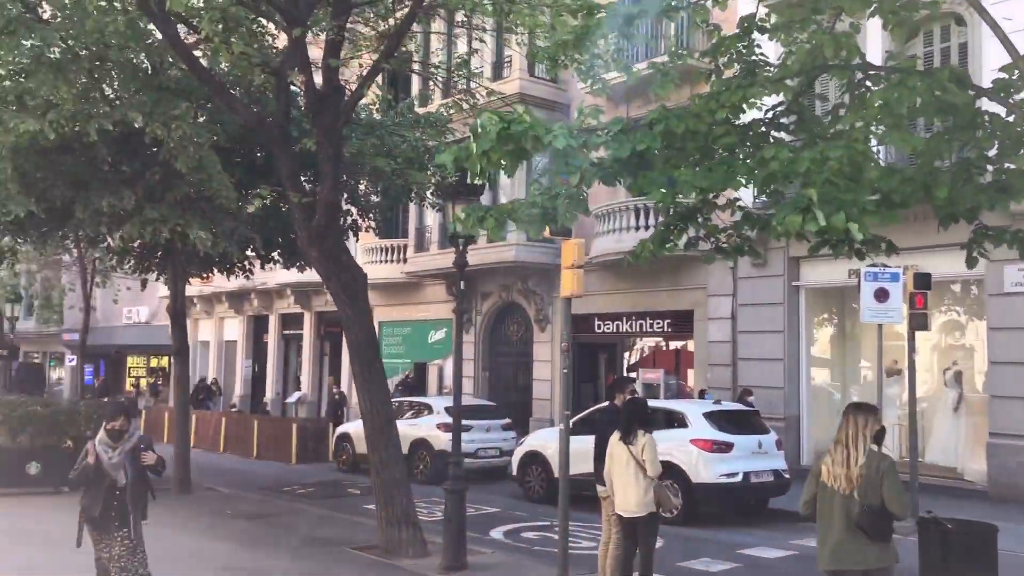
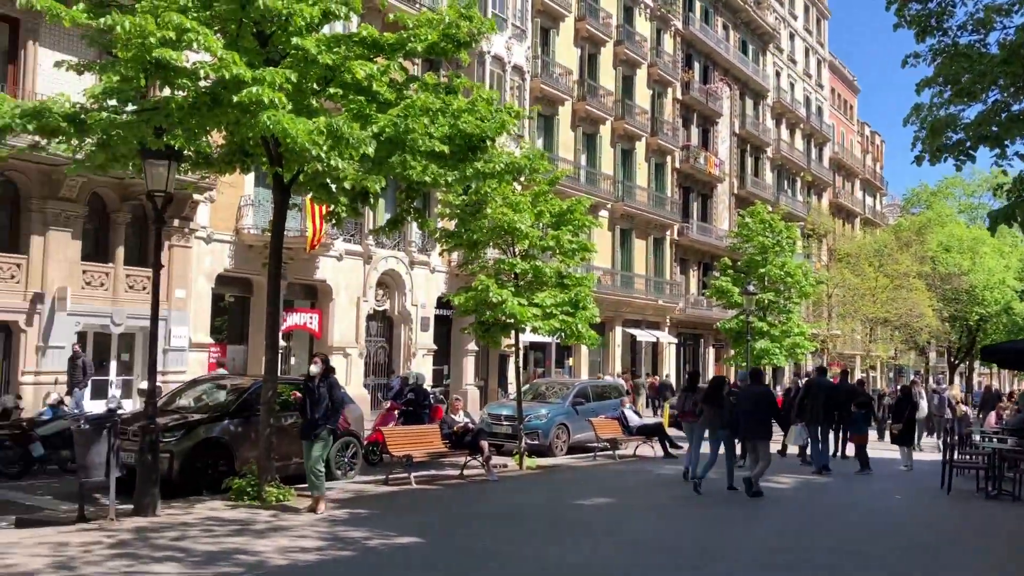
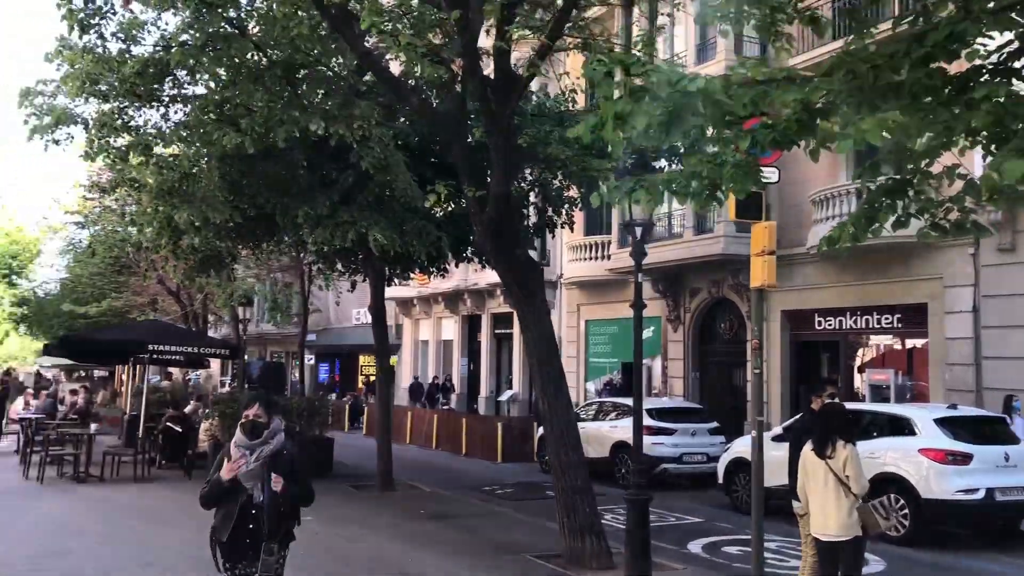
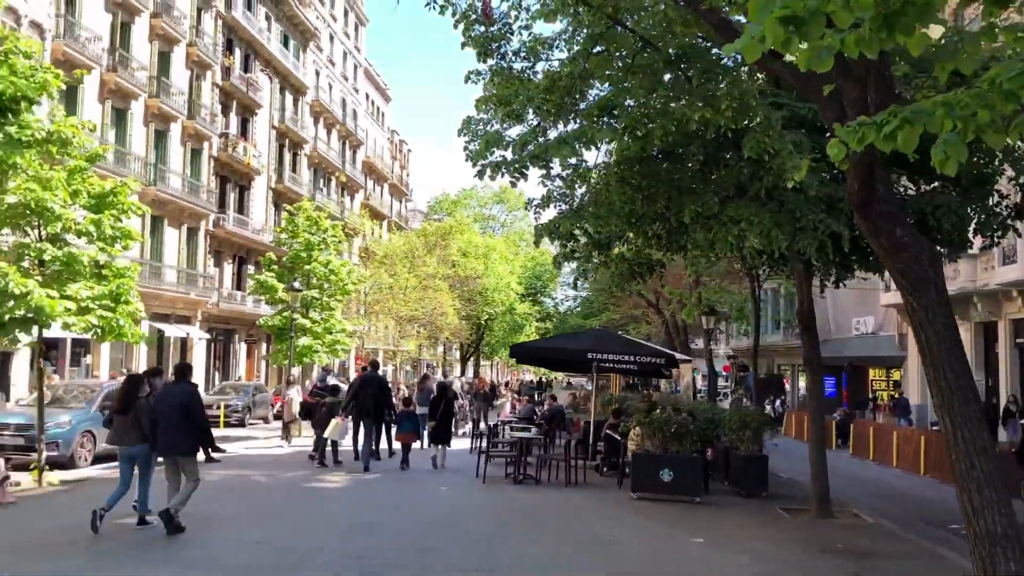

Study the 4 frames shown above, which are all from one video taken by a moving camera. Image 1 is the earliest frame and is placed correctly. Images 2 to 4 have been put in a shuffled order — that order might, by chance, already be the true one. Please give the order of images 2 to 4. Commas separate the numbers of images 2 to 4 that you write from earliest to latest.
3, 4, 2
